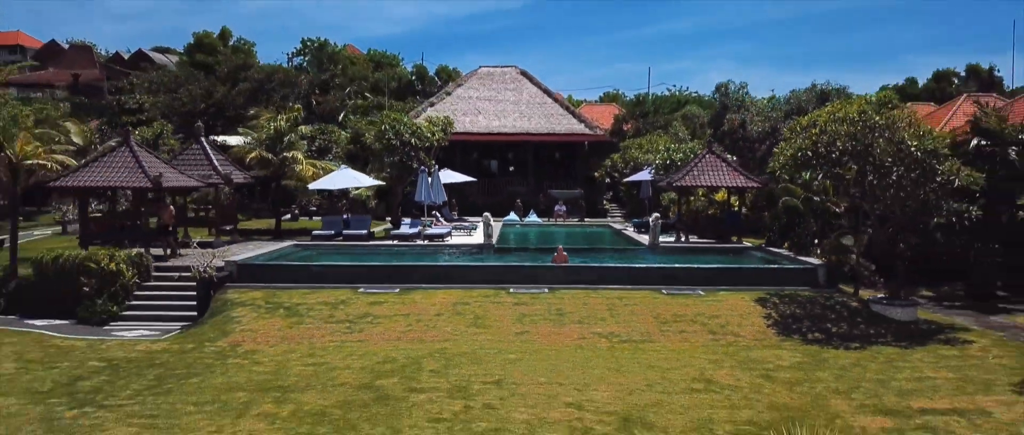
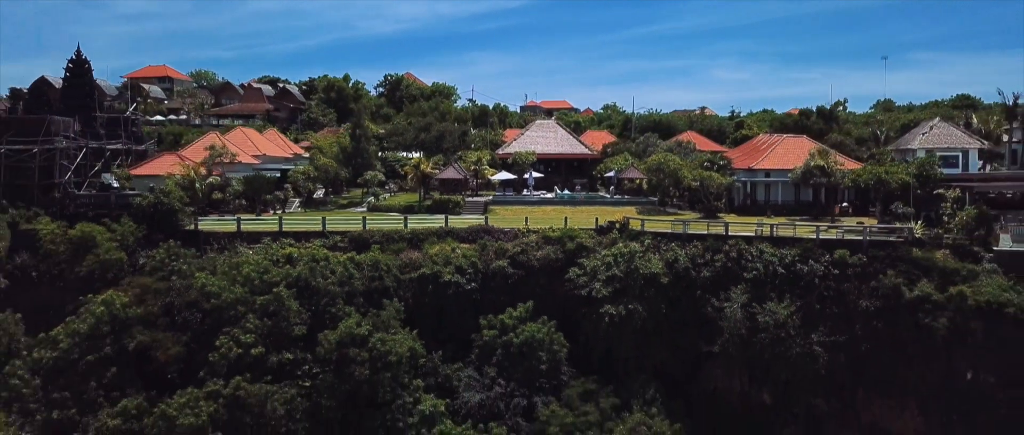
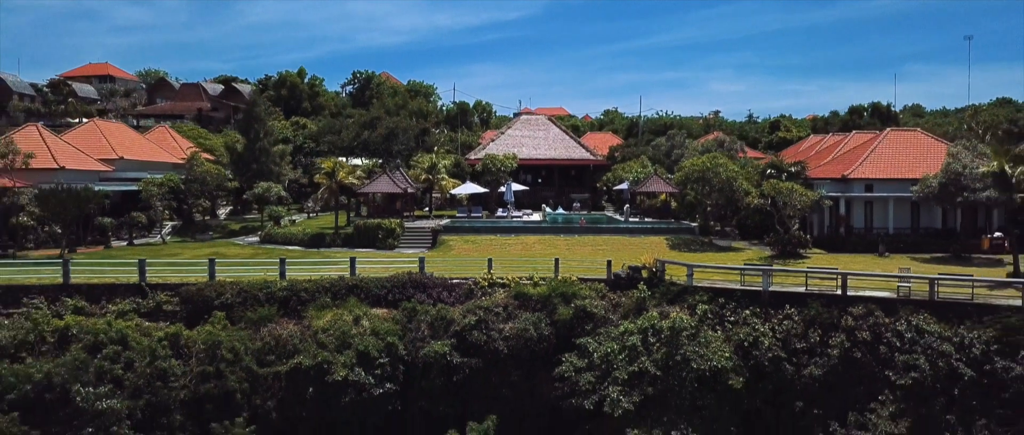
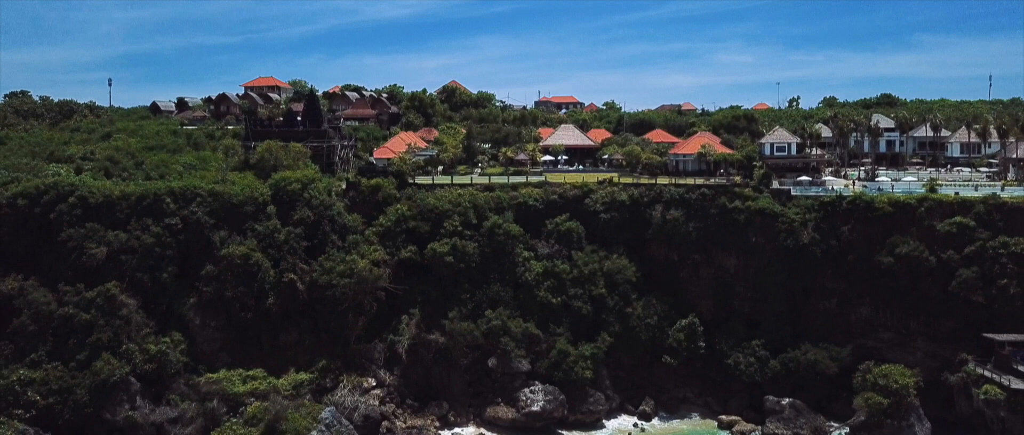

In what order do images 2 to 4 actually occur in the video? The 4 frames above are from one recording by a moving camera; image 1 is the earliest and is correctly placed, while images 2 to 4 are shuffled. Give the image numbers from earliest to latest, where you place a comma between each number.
3, 2, 4
